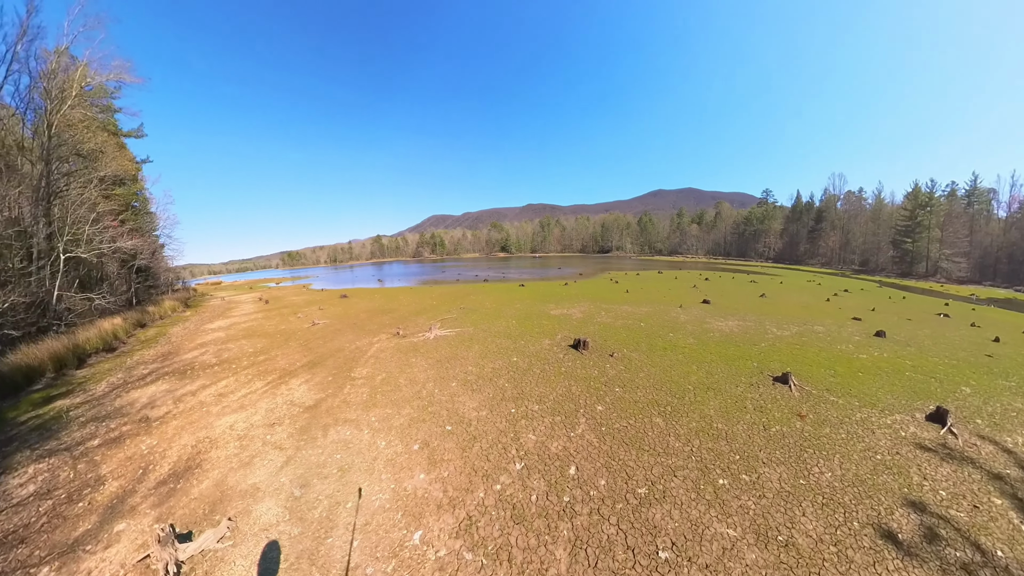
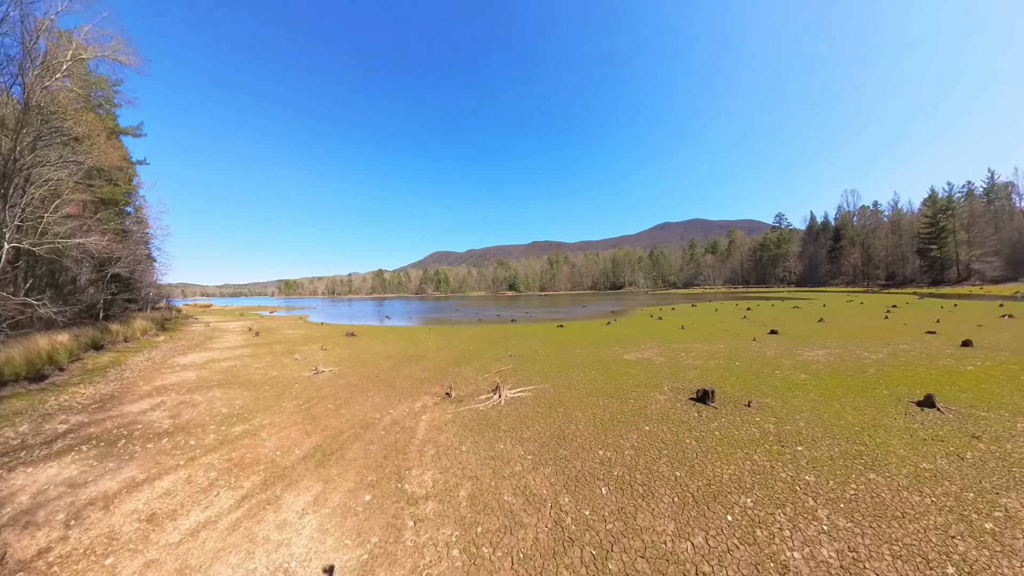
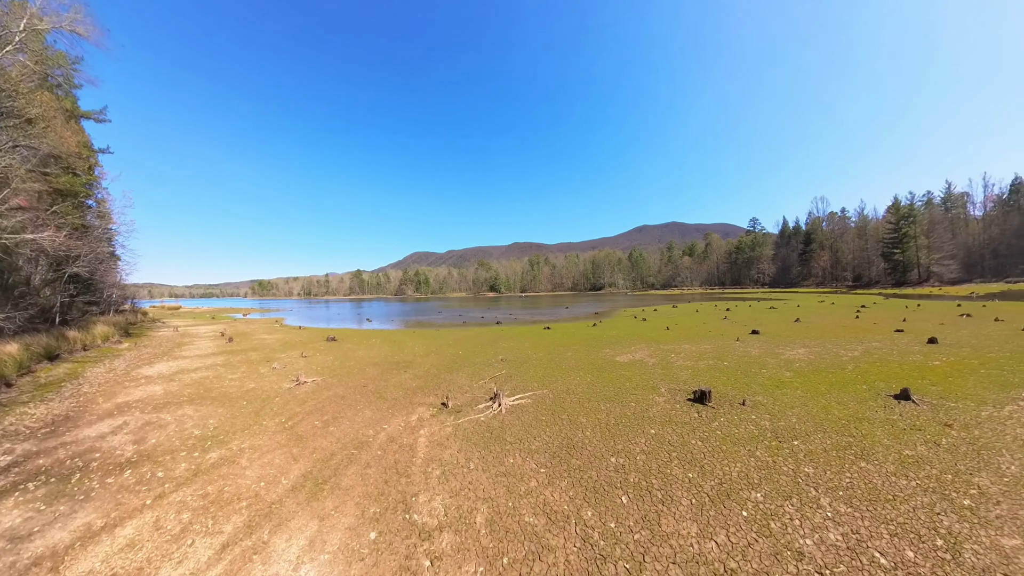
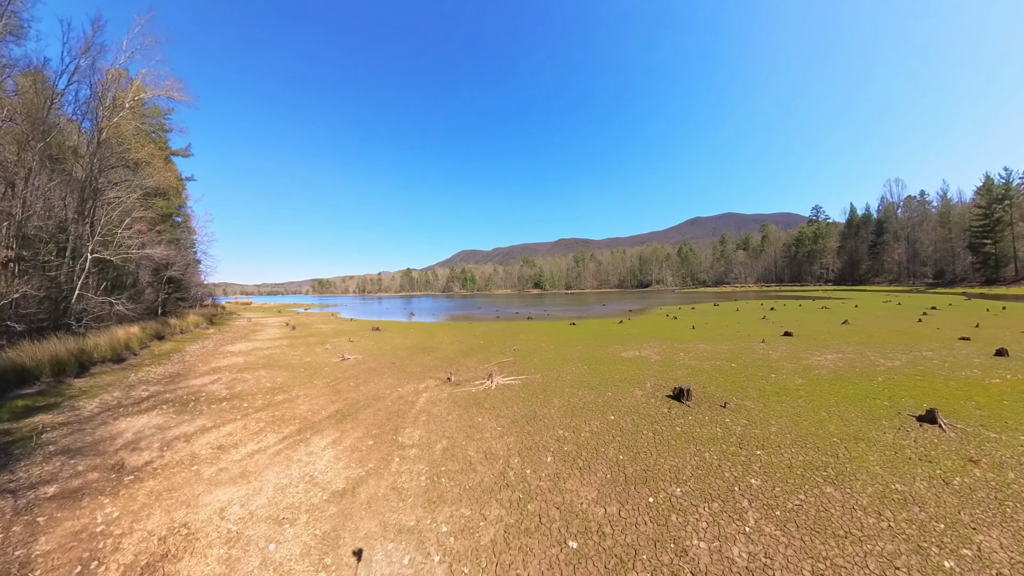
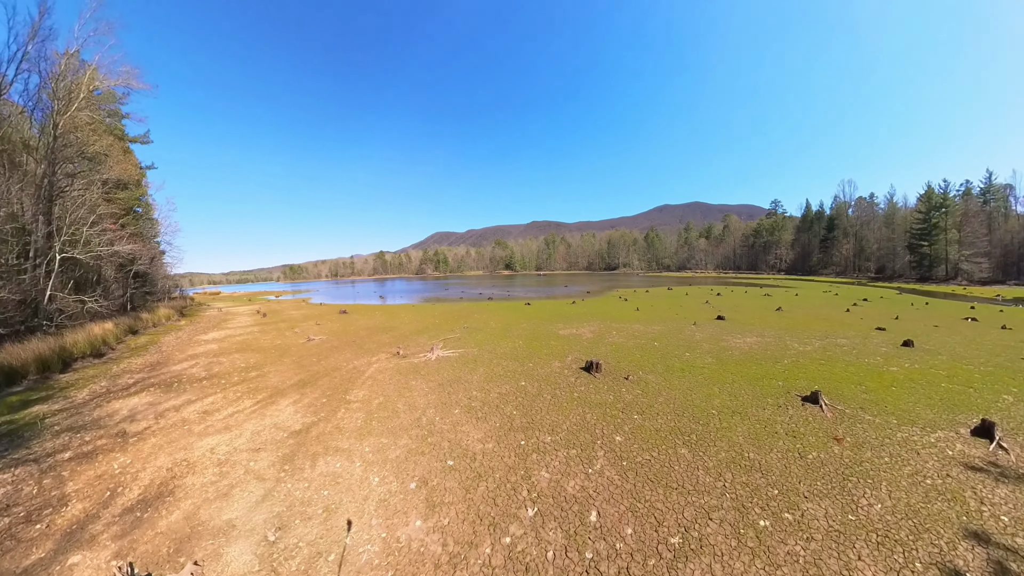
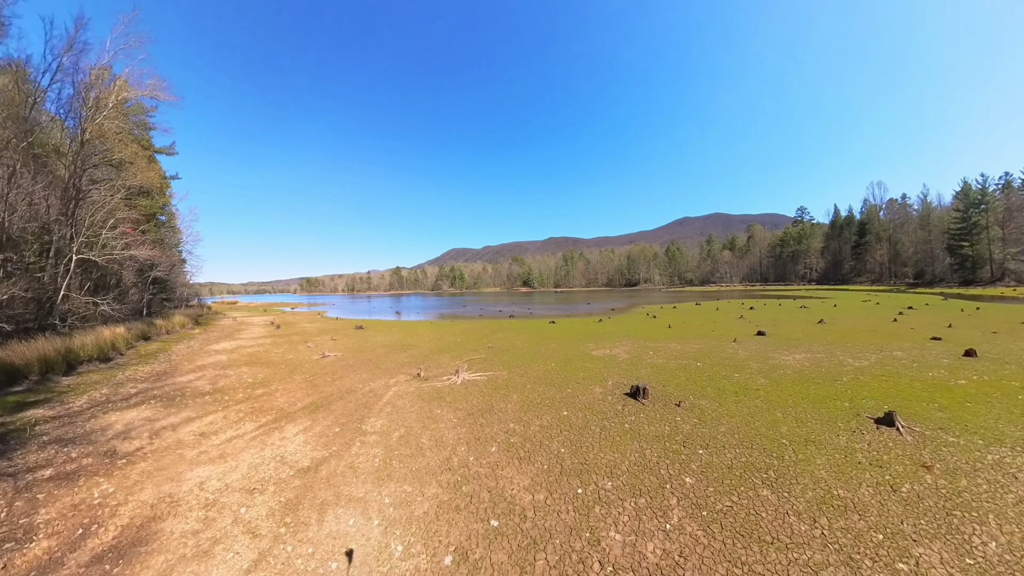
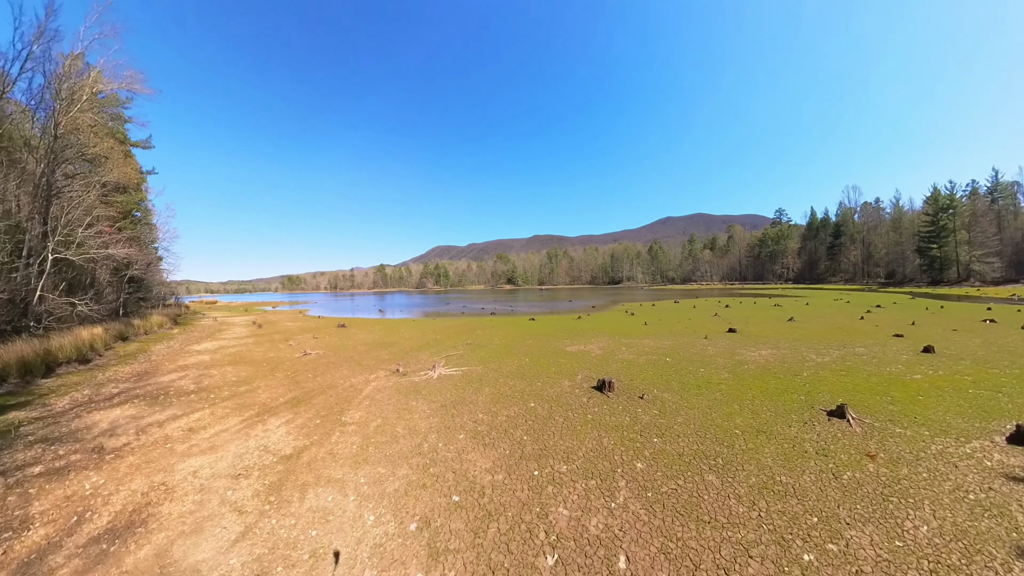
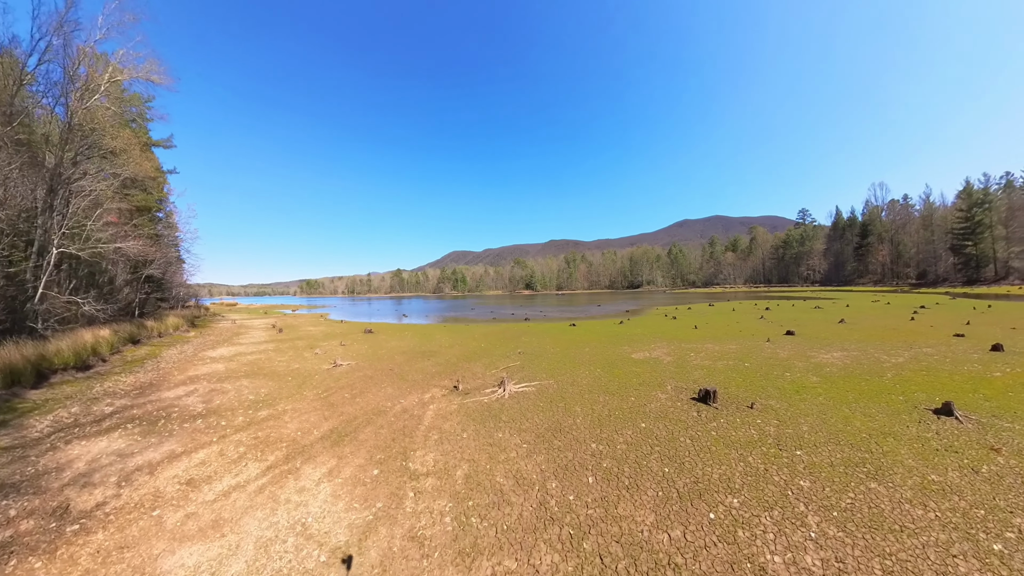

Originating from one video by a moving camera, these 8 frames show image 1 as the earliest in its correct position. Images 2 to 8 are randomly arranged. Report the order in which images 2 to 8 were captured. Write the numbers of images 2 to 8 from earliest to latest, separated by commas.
5, 7, 6, 4, 8, 2, 3
